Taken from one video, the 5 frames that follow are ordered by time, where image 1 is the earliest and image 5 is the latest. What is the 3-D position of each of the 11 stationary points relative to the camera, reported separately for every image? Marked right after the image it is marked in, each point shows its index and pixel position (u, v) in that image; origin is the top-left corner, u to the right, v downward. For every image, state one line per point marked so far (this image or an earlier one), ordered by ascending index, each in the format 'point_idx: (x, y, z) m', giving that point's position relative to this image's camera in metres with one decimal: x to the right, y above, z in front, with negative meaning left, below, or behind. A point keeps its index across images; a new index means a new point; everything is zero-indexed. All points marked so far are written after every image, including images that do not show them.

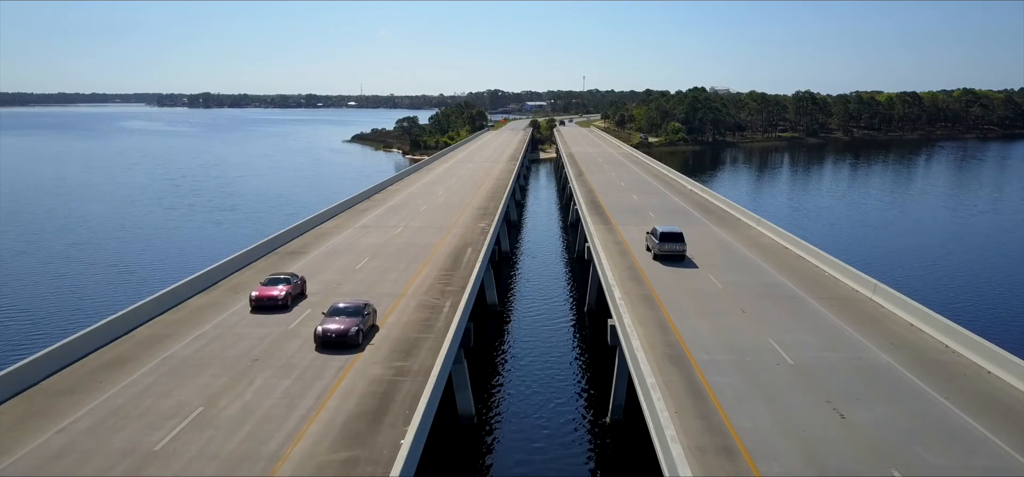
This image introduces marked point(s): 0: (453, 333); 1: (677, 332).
0: (-1.8, -2.9, +19.6) m
1: (+5.1, -2.9, +19.9) m
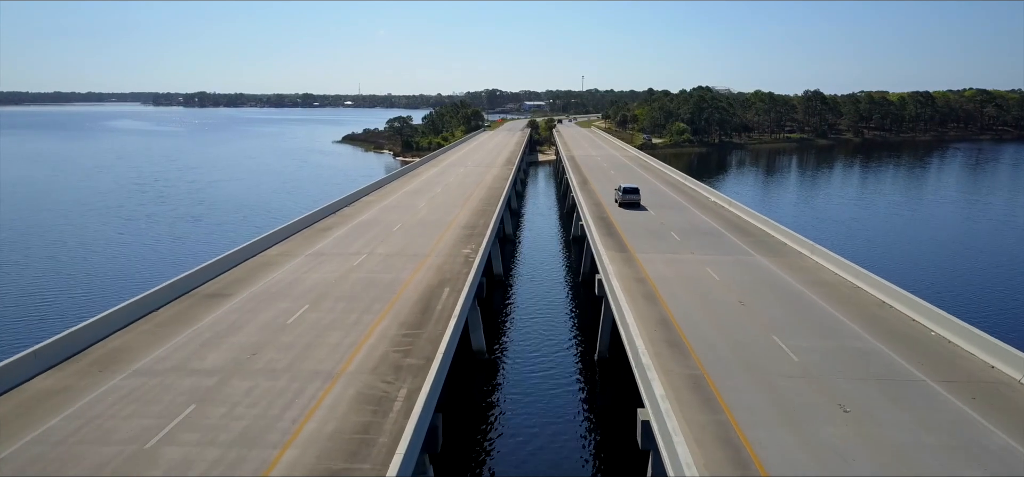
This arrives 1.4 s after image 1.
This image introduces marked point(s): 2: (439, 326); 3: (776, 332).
0: (-2.1, -4.2, +12.3) m
1: (+4.7, -4.3, +12.6) m
2: (-2.2, -2.7, +19.8) m
3: (+8.1, -2.9, +19.9) m
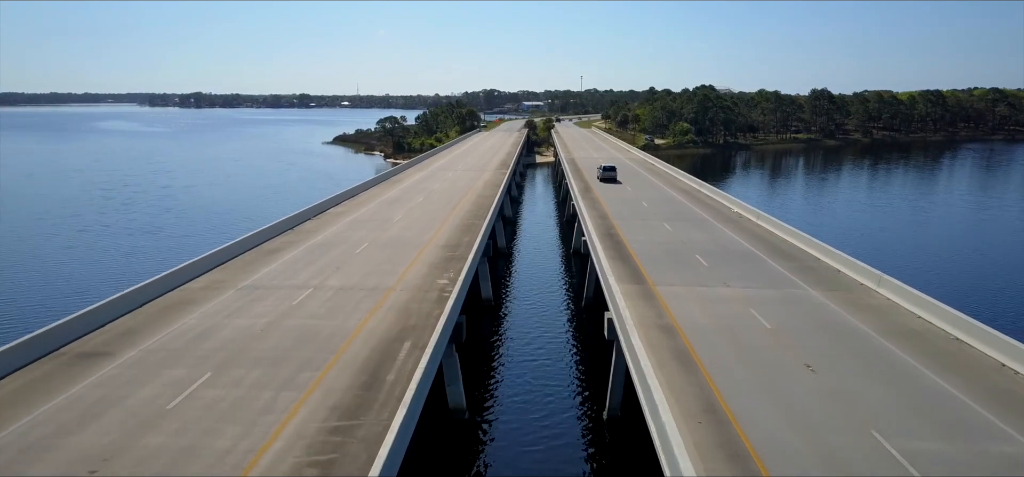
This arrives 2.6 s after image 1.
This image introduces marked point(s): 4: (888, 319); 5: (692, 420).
0: (-2.5, -5.2, +6.3) m
1: (+4.3, -5.2, +6.6) m
2: (-2.7, -3.6, +13.8) m
3: (+7.6, -3.9, +13.9) m
4: (+11.4, -2.4, +19.7) m
5: (+3.8, -3.8, +14.2) m
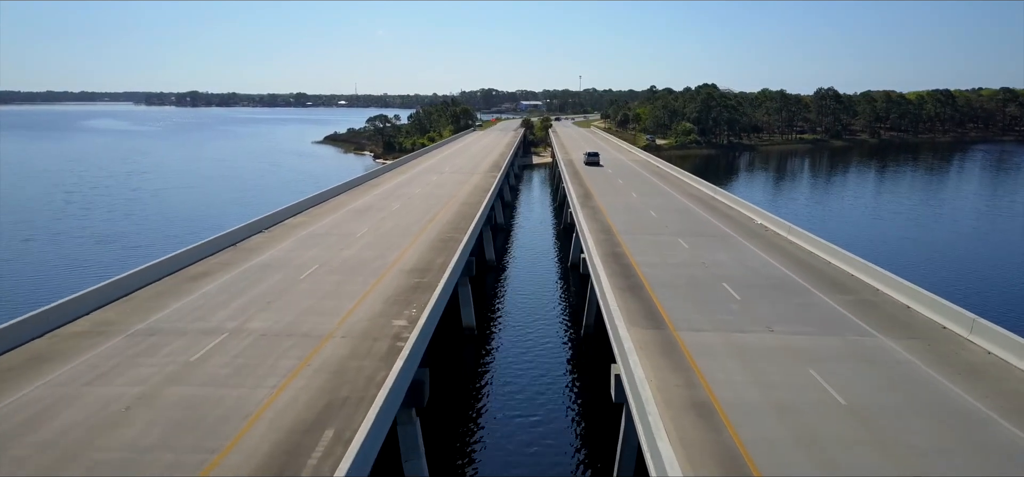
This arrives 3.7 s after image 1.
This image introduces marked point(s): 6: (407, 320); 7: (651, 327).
0: (-3.1, -5.9, +0.9) m
1: (+3.7, -6.0, +1.2) m
2: (-3.2, -4.4, +8.4) m
3: (+7.1, -4.7, +8.5) m
4: (+10.8, -3.2, +14.3) m
5: (+3.2, -4.6, +8.8) m
6: (-2.9, -2.3, +18.3) m
7: (+3.7, -2.4, +17.7) m
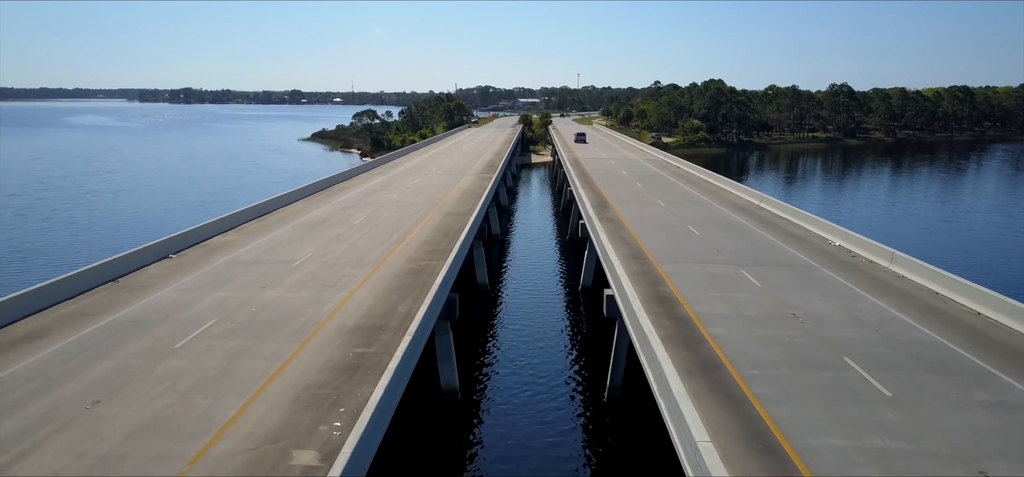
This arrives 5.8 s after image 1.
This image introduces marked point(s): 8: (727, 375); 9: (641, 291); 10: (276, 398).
0: (-3.1, -7.0, -7.2) m
1: (+3.8, -7.1, -6.8) m
2: (-3.2, -5.4, +0.3) m
3: (+7.1, -5.7, +0.5) m
4: (+10.8, -4.3, +6.3) m
5: (+3.2, -5.6, +0.7) m
6: (-3.0, -3.3, +10.3) m
7: (+3.7, -3.4, +9.7) m
8: (+4.2, -2.7, +12.8) m
9: (+3.4, -1.5, +17.9) m
10: (-4.2, -2.8, +11.8) m
